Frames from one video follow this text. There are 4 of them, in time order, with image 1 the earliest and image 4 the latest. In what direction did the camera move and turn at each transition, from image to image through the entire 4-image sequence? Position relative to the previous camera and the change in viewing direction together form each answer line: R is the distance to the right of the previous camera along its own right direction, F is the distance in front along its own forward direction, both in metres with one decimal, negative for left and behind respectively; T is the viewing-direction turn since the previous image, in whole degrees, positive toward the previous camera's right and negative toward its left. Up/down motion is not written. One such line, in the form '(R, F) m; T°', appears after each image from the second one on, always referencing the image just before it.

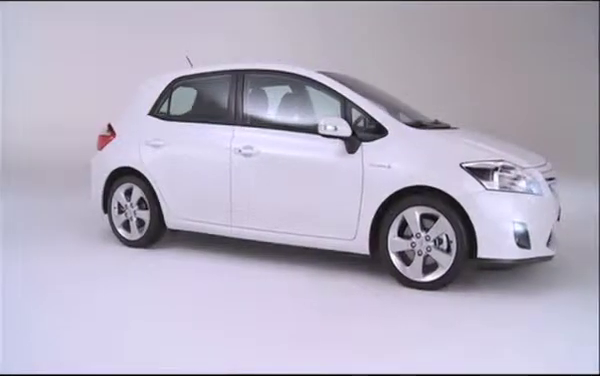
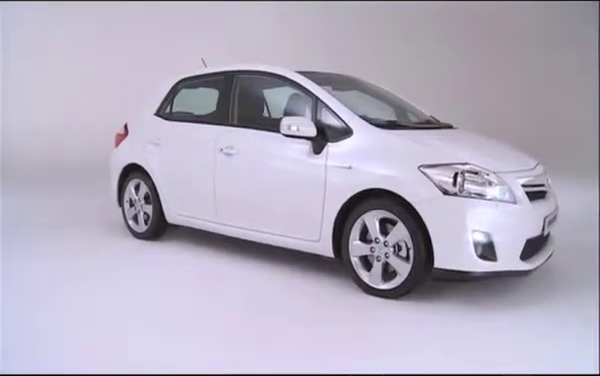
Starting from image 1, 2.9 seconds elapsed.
(+0.8, +0.1) m; -11°
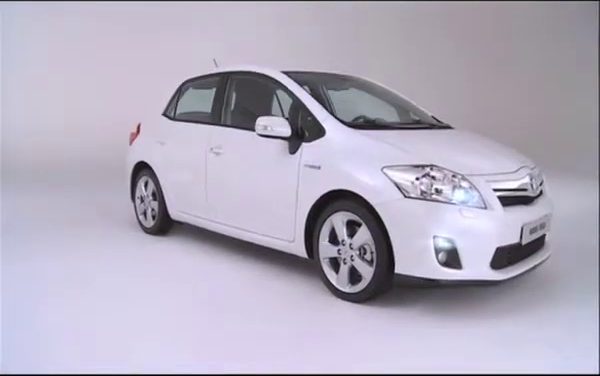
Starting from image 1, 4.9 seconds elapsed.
(+0.6, 0.0) m; -8°
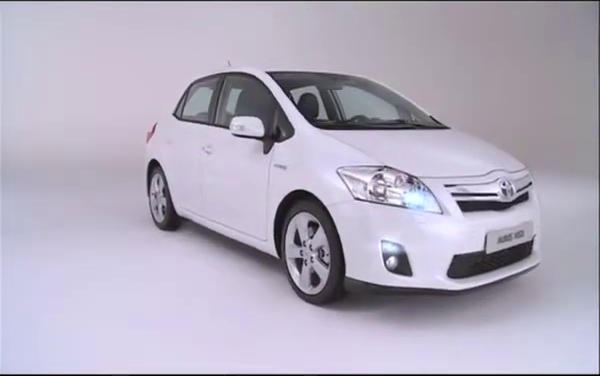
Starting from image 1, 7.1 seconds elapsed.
(+0.6, +0.1) m; -9°
